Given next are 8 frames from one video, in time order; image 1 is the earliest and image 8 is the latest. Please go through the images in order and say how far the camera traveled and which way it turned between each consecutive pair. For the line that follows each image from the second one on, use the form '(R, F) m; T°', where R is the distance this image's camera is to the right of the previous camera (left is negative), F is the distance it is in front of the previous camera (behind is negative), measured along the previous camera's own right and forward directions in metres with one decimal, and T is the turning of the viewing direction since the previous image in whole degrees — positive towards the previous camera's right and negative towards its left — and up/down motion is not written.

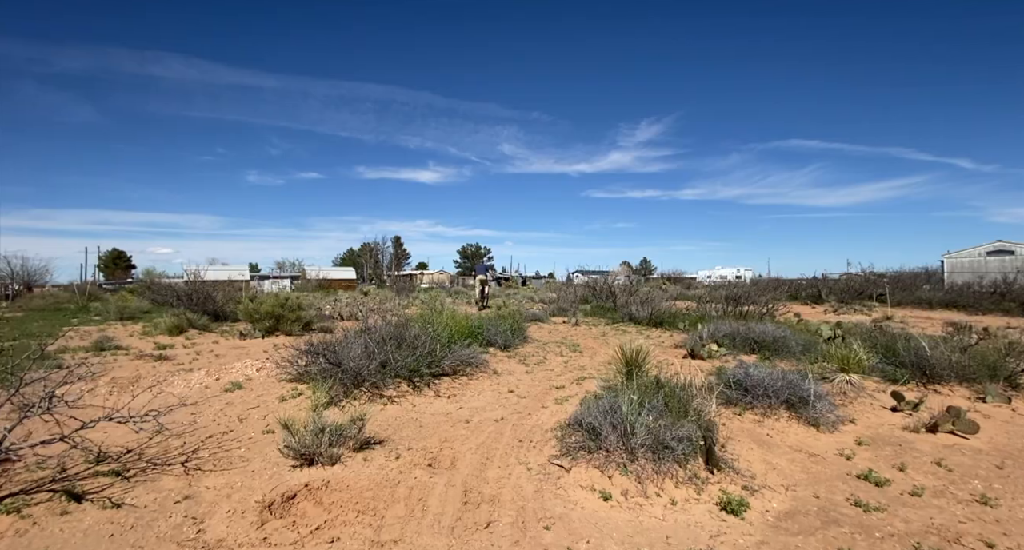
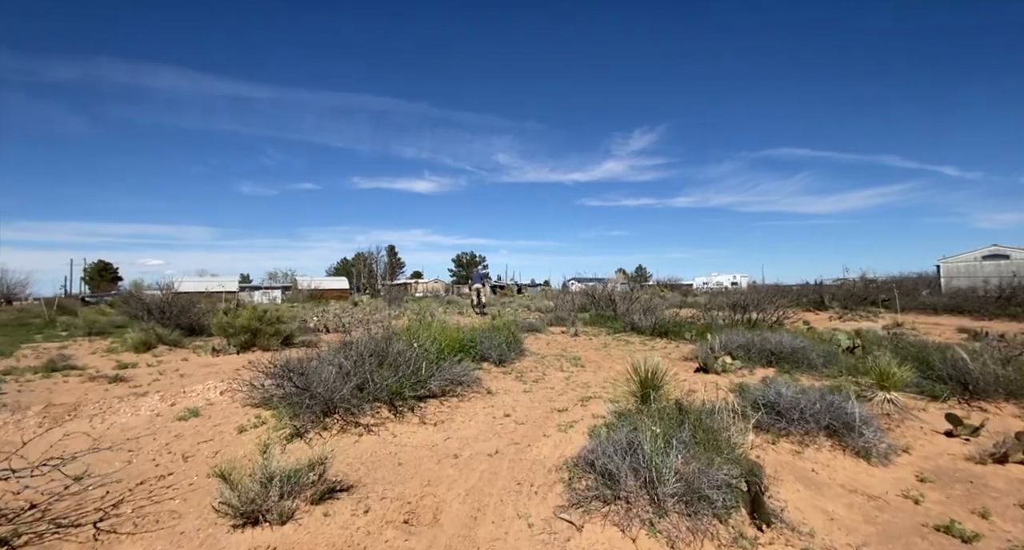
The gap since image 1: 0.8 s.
(0.0, +0.8) m; +1°
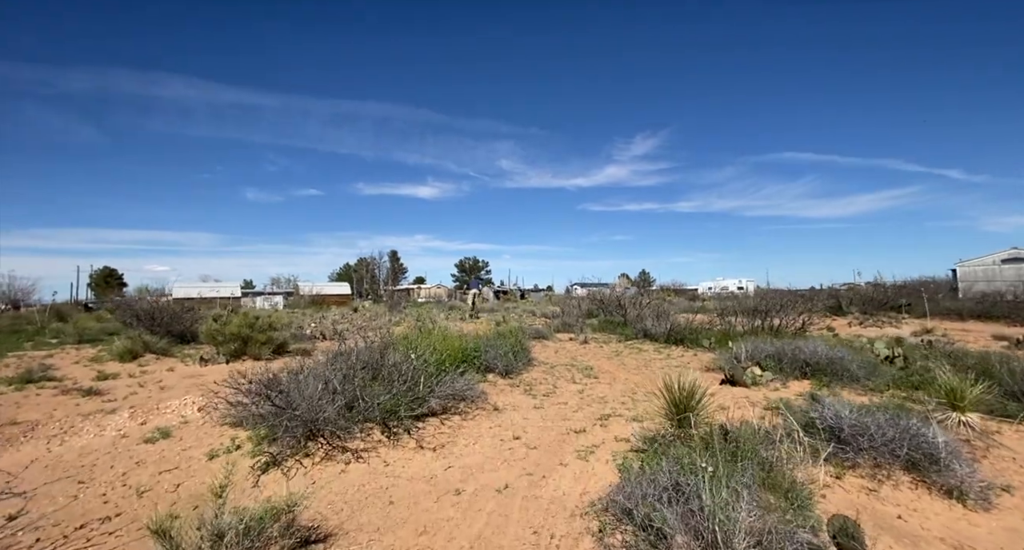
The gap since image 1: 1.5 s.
(-0.1, +0.8) m; 0°
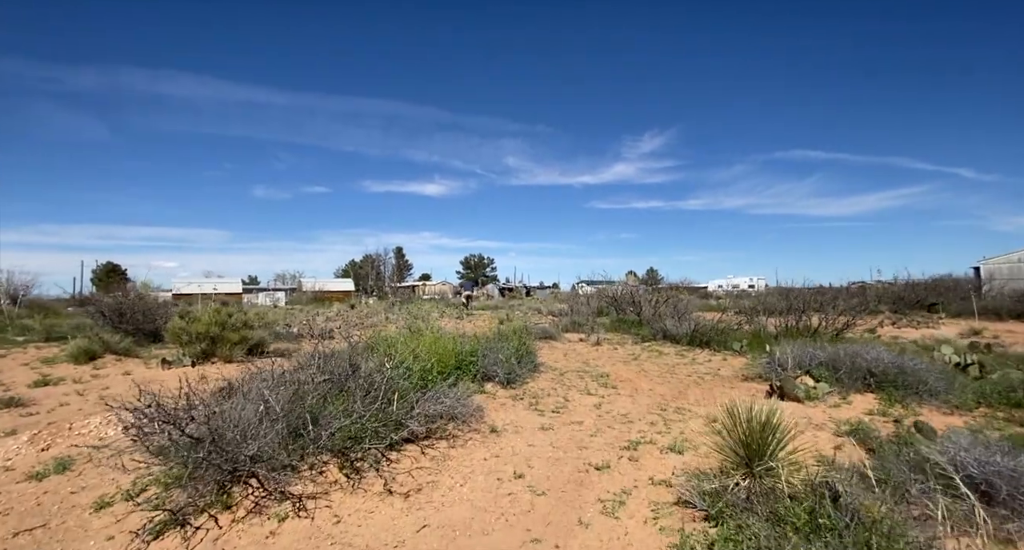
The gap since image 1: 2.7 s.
(0.0, +1.3) m; -1°
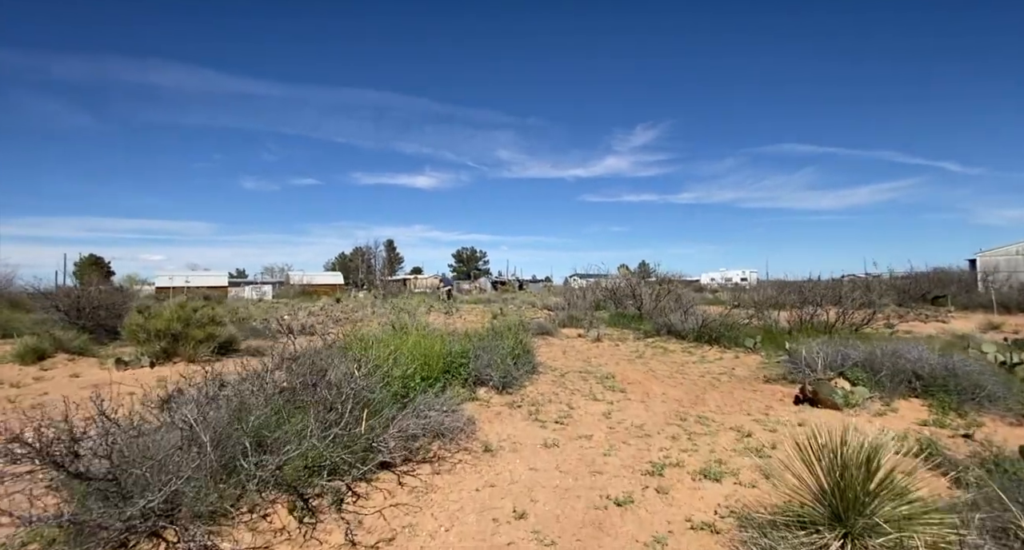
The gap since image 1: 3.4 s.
(0.0, +0.9) m; +1°
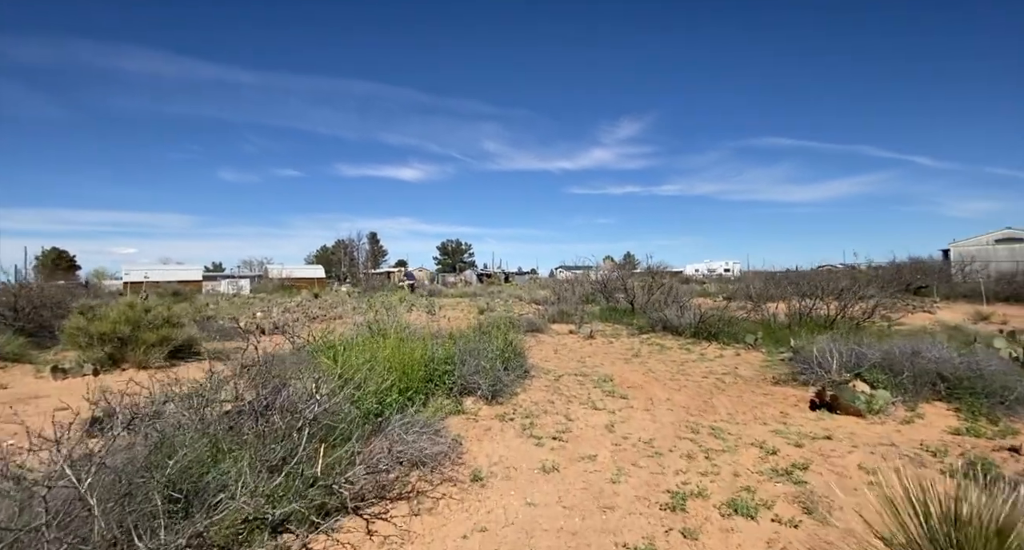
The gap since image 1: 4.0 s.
(-0.1, +0.7) m; +2°
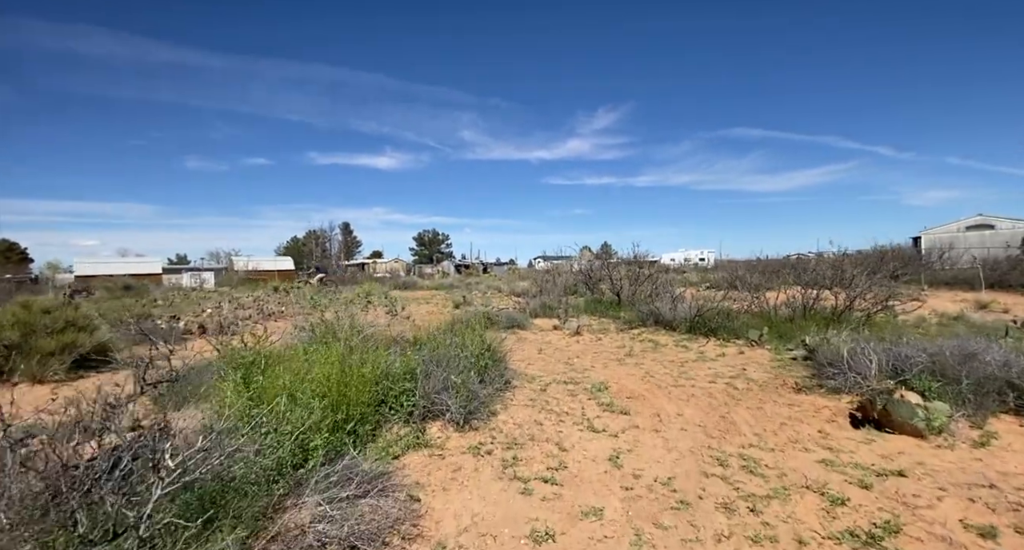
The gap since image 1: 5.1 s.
(0.0, +1.2) m; +3°
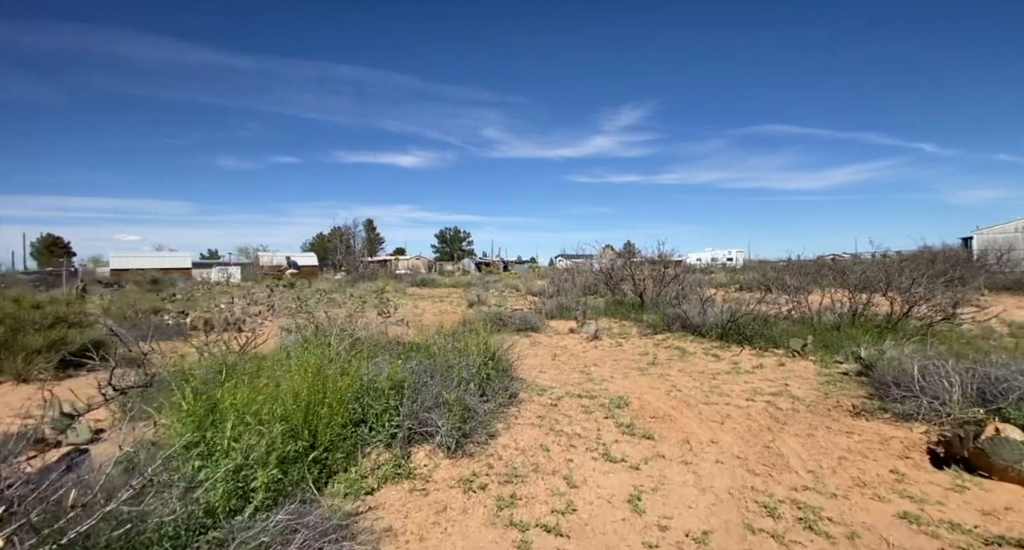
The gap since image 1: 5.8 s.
(+0.2, +0.7) m; -3°
